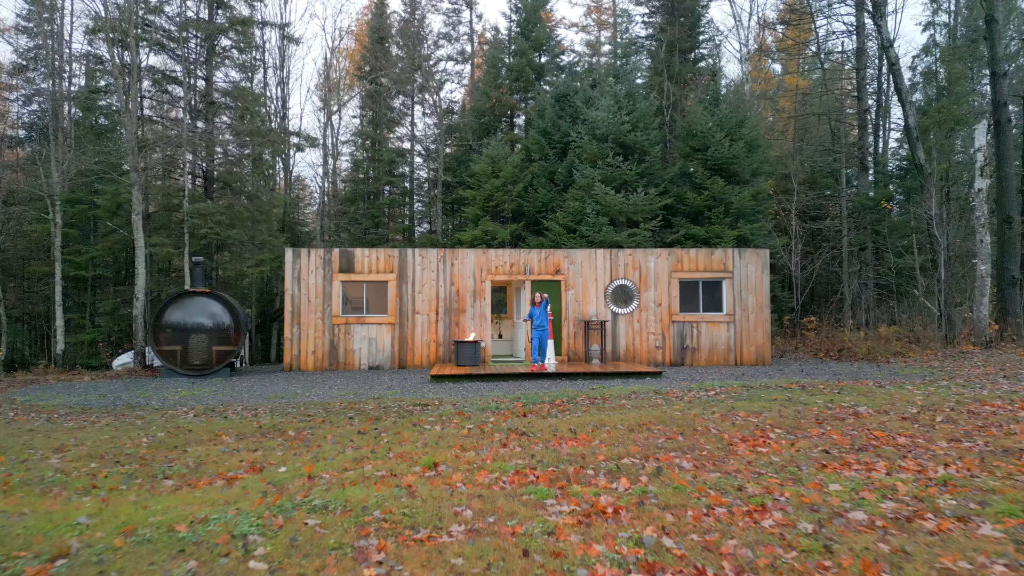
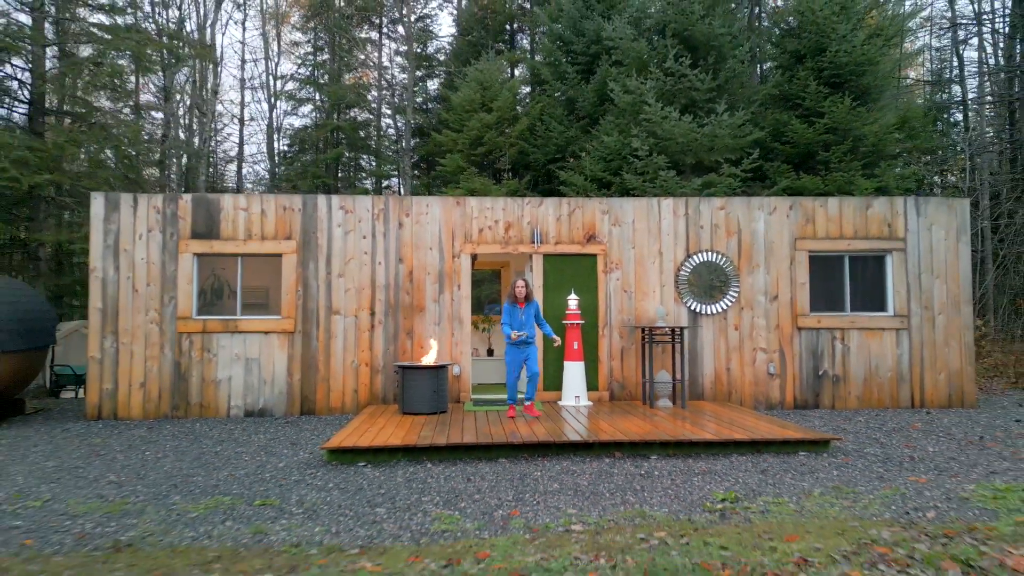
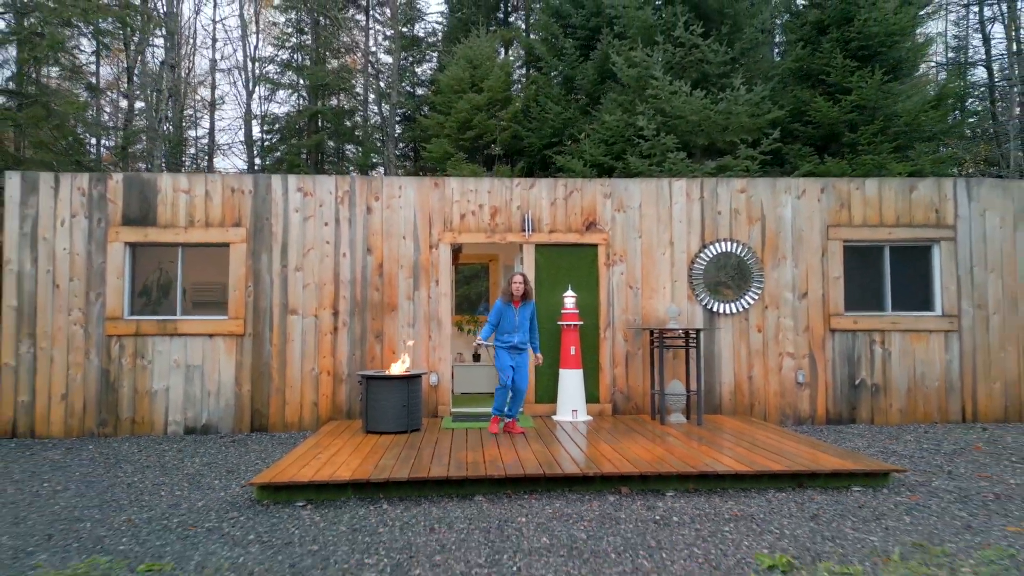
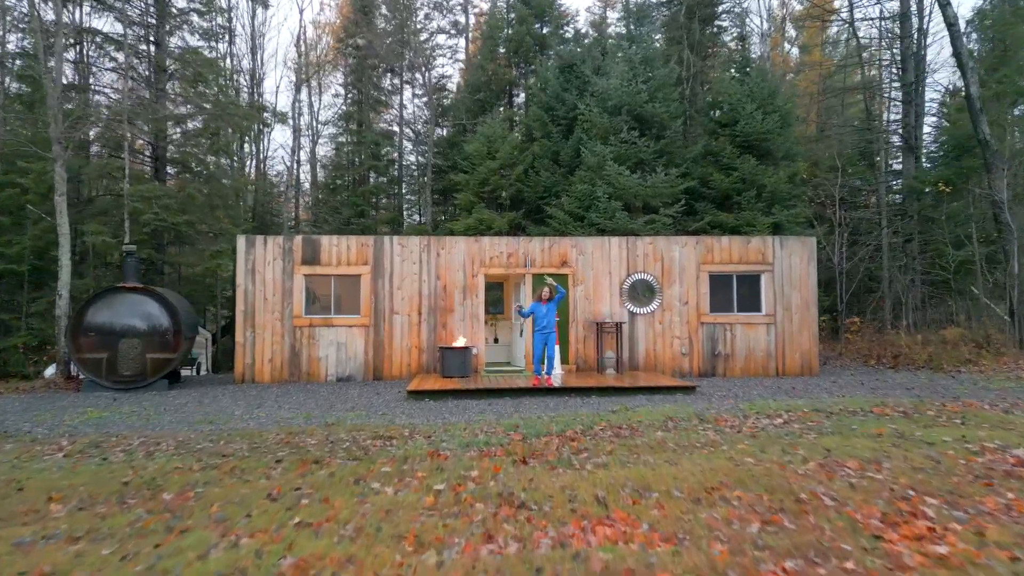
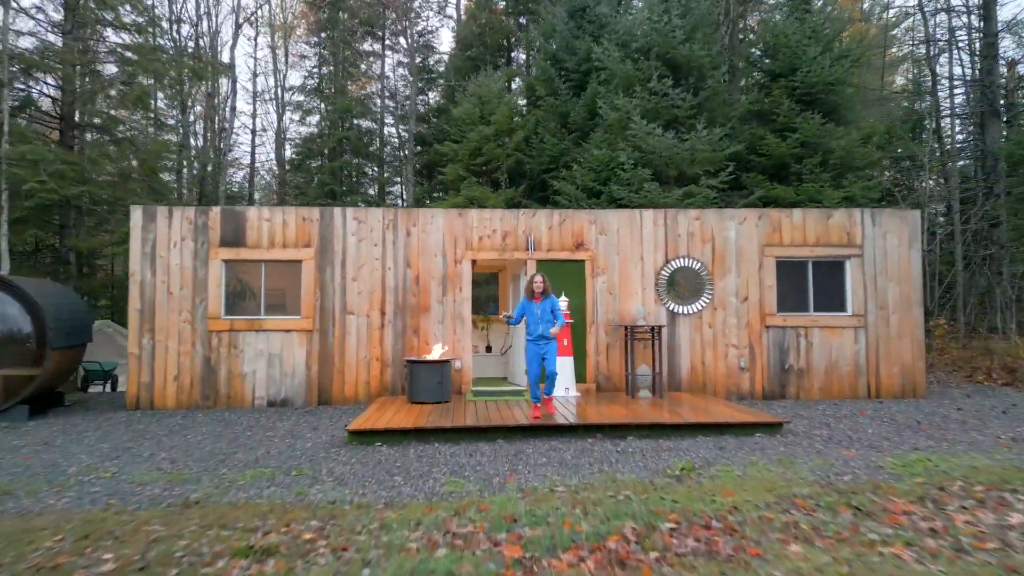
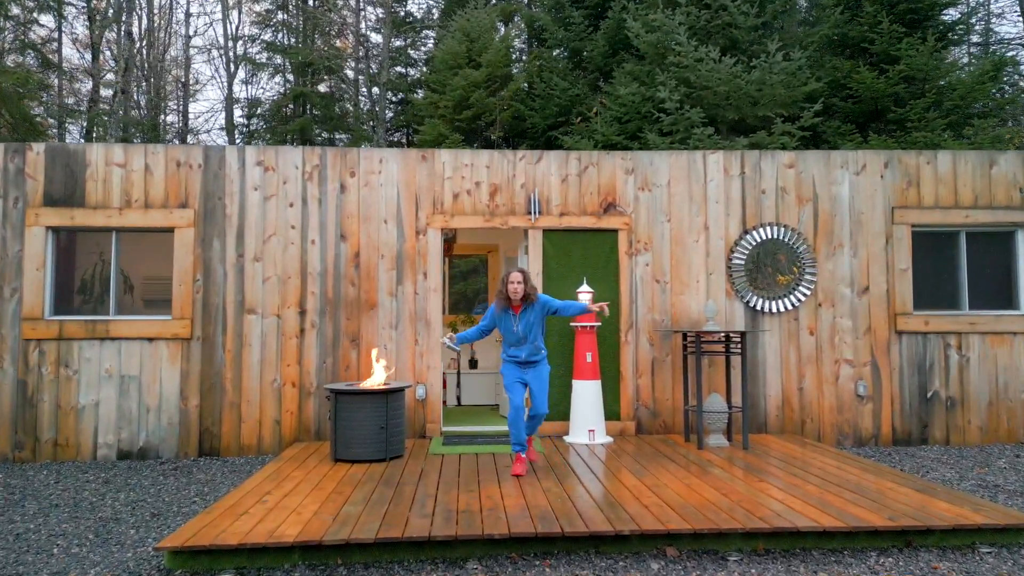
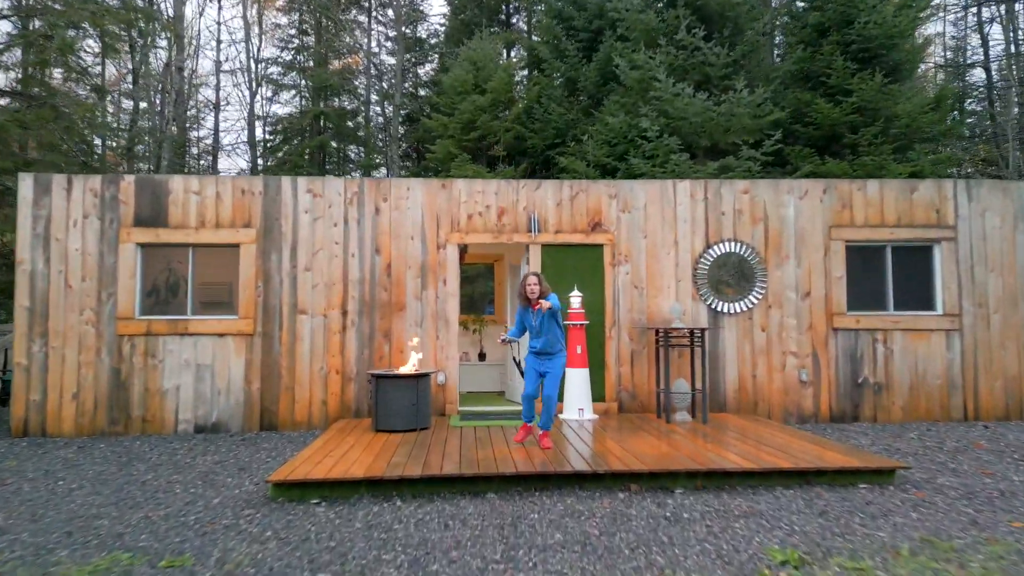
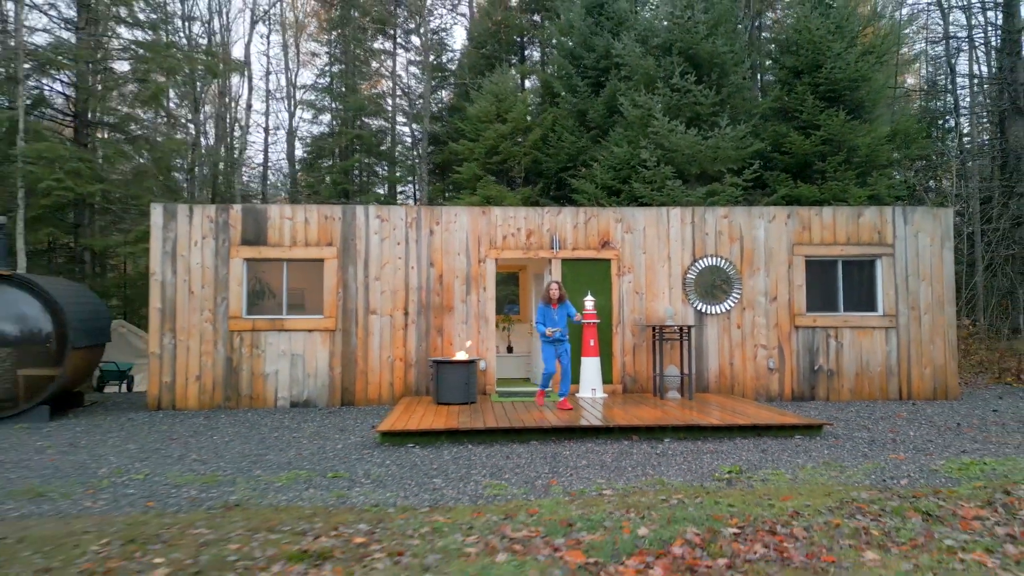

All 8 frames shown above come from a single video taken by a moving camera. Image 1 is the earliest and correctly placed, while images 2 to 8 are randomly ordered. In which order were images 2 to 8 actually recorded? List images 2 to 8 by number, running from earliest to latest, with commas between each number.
4, 5, 7, 6, 3, 2, 8
